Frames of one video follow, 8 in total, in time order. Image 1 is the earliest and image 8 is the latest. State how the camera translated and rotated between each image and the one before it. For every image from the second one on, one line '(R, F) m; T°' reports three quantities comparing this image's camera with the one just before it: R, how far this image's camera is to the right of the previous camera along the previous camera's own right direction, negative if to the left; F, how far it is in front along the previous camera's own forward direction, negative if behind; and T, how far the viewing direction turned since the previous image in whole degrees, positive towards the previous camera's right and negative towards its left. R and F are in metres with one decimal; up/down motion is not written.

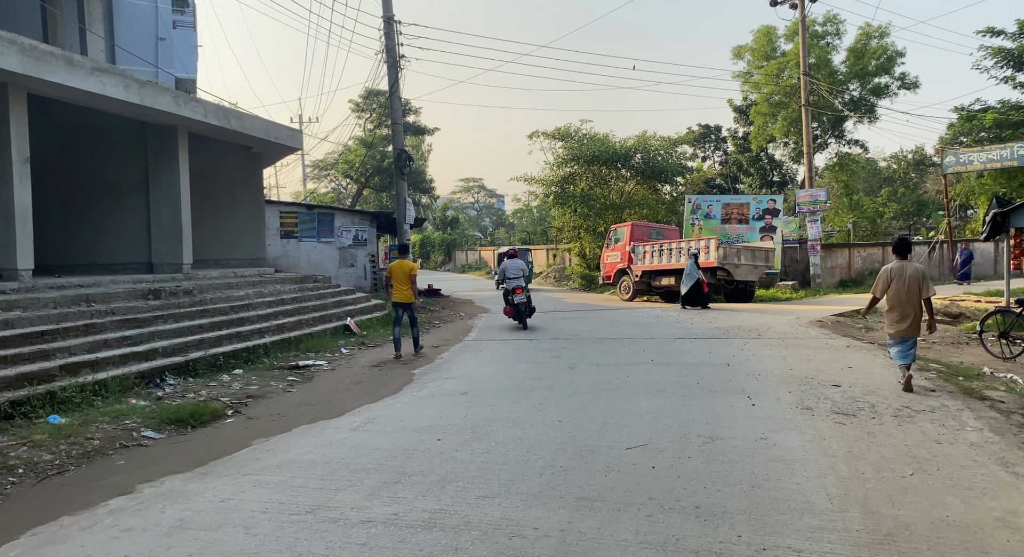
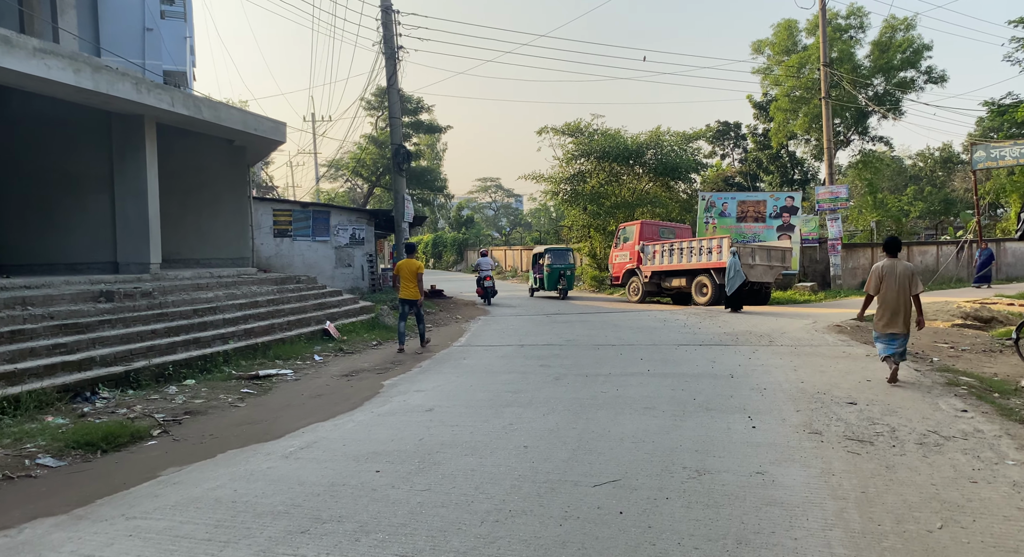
(+0.5, +0.8) m; -2°
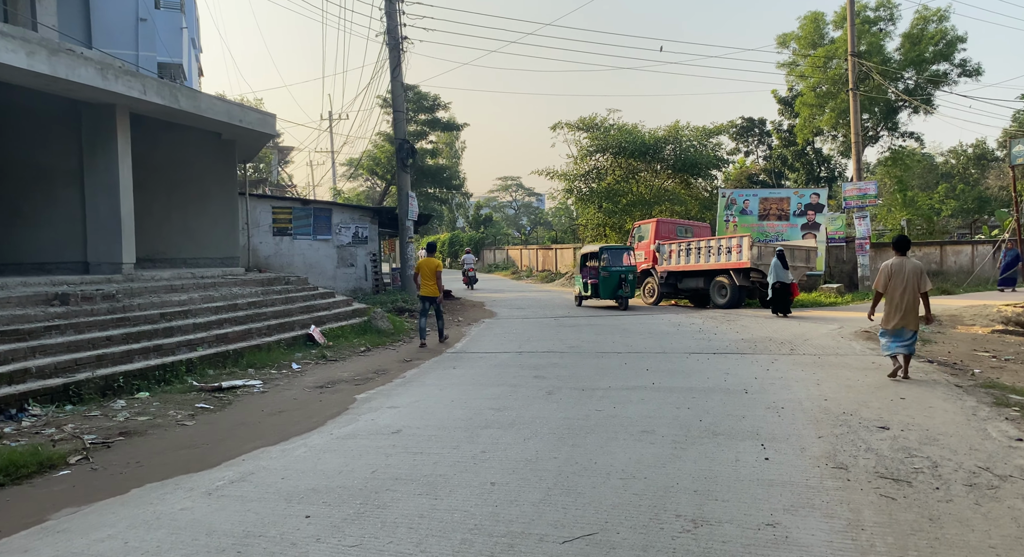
(+0.4, +0.8) m; -2°
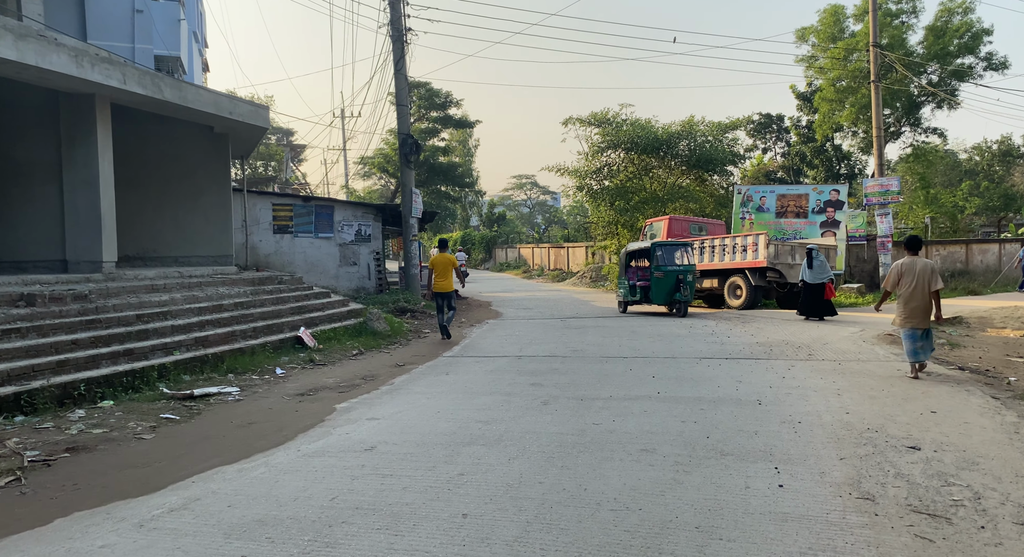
(+0.2, +0.6) m; -1°
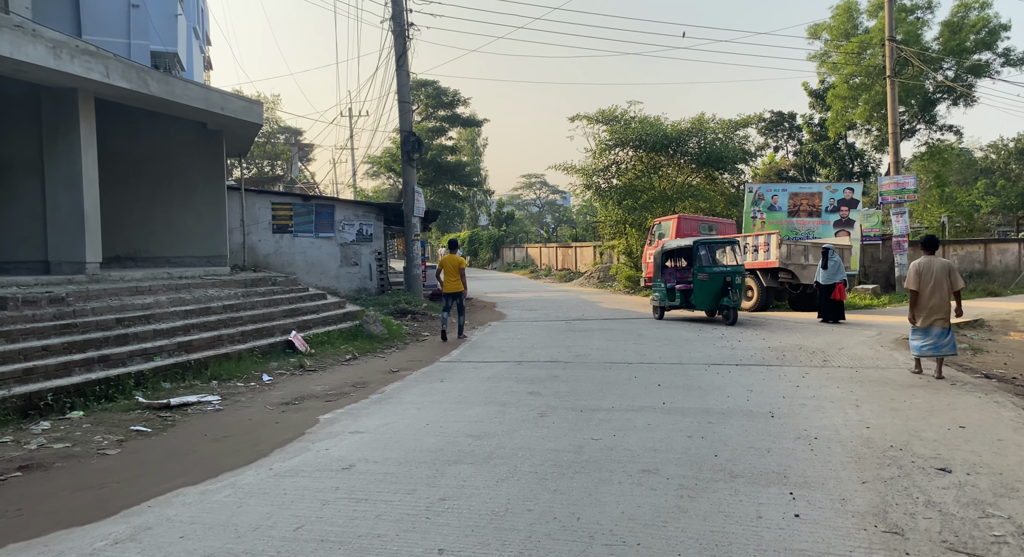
(+0.1, +0.4) m; -1°
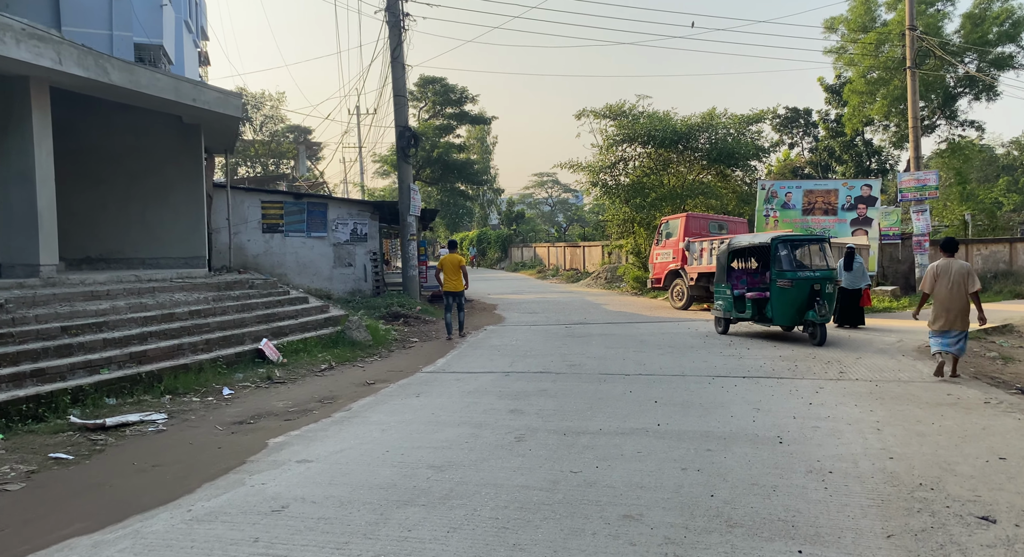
(+0.3, +0.7) m; -1°
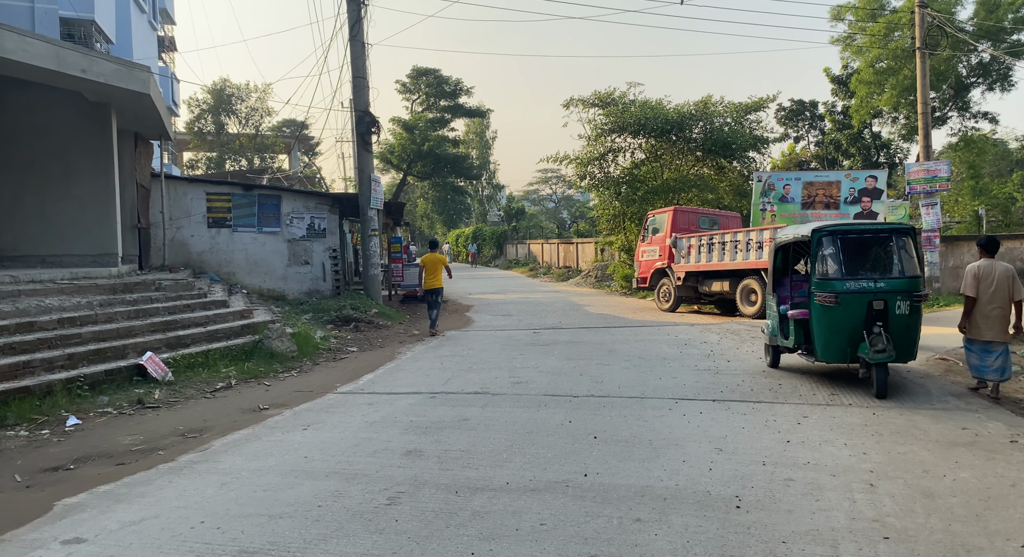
(+0.9, +1.4) m; -1°
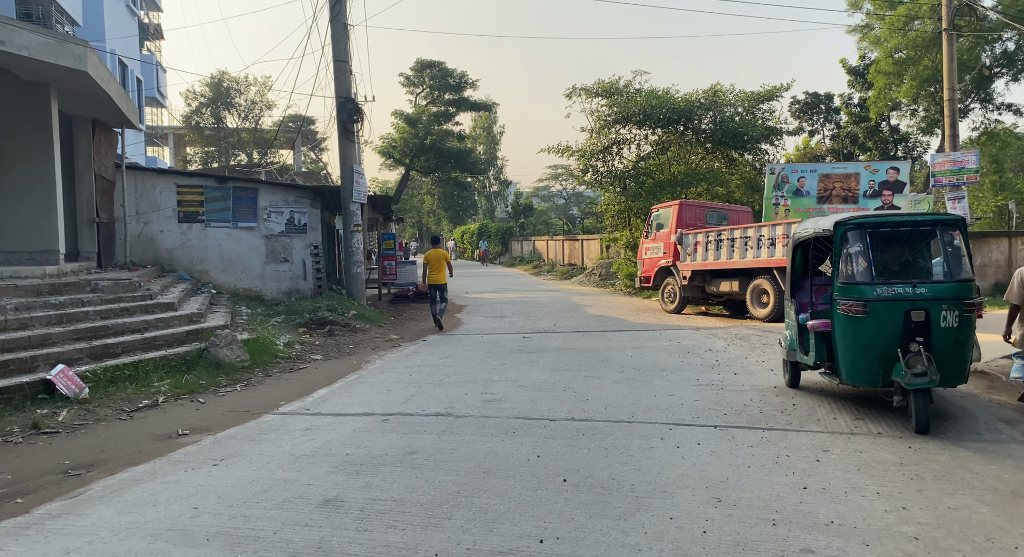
(+0.4, +1.1) m; -1°
